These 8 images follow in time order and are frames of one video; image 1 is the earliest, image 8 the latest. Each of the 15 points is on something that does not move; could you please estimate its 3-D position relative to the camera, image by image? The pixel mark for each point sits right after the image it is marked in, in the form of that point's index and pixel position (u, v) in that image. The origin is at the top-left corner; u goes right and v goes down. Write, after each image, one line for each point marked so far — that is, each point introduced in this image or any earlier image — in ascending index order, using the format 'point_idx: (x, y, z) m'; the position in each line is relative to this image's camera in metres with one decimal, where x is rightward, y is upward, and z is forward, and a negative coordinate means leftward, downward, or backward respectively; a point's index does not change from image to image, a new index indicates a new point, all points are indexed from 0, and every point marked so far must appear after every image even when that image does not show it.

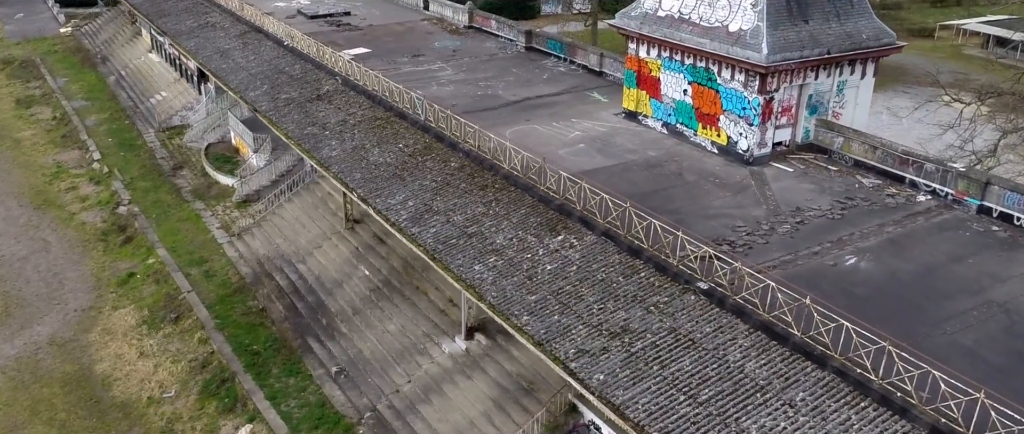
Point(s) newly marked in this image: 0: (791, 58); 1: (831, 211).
0: (+6.8, +3.9, +19.1) m
1: (+7.2, +0.1, +17.9) m
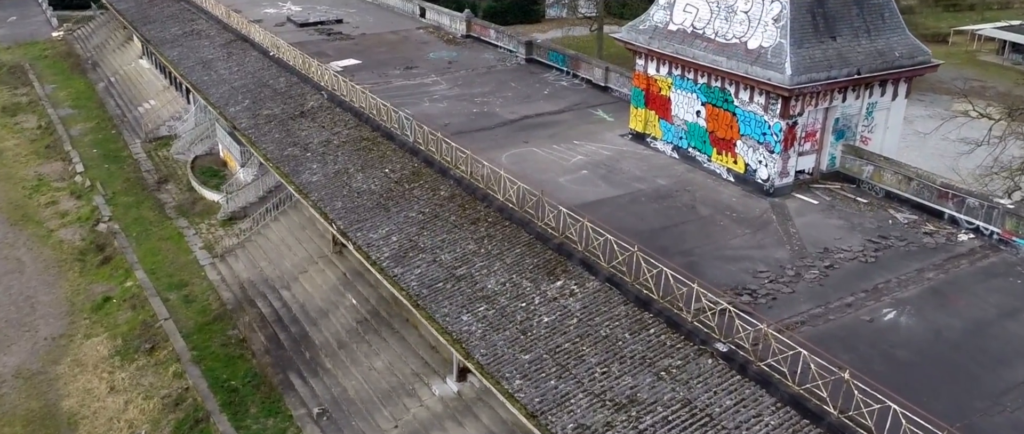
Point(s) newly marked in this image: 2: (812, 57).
0: (+6.7, +3.0, +17.2) m
1: (+7.1, -0.7, +16.0) m
2: (+6.6, +3.5, +17.3) m
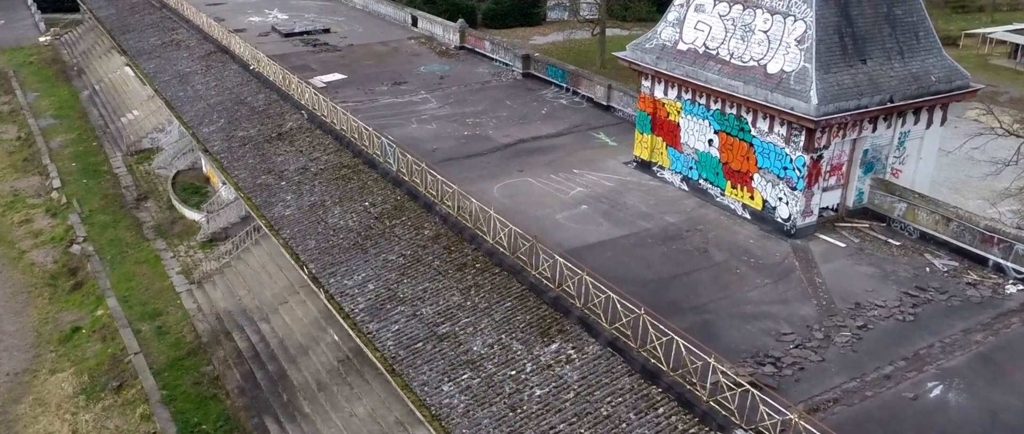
0: (+6.5, +2.1, +15.3) m
1: (+6.9, -1.6, +14.0) m
2: (+6.4, +2.6, +15.4) m
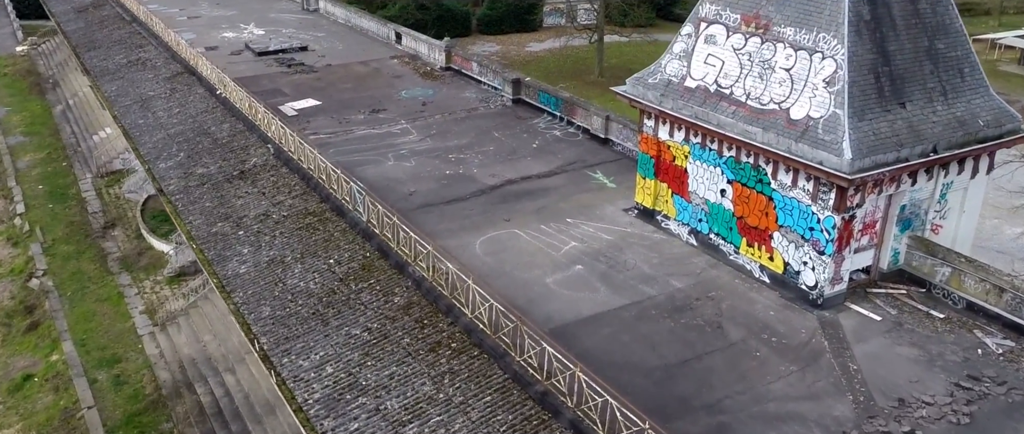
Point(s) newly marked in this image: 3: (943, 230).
0: (+6.2, +0.9, +13.1) m
1: (+6.6, -2.9, +11.8) m
2: (+6.1, +1.4, +13.2) m
3: (+8.3, -0.3, +15.2) m
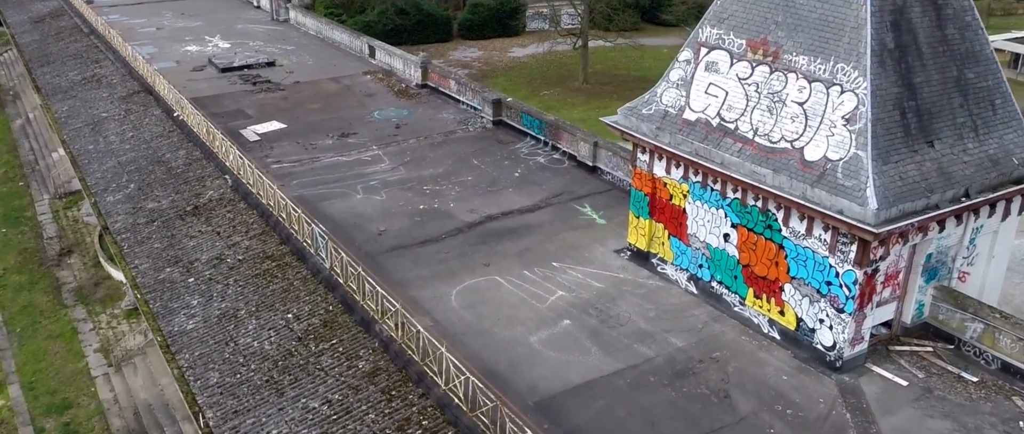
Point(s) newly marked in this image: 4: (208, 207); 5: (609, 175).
0: (+5.8, +0.1, +11.5) m
1: (+6.3, -3.7, +10.3) m
2: (+5.8, +0.6, +11.6) m
3: (+8.0, -1.1, +13.6) m
4: (-7.3, +0.3, +18.8) m
5: (+2.4, +1.0, +19.3) m
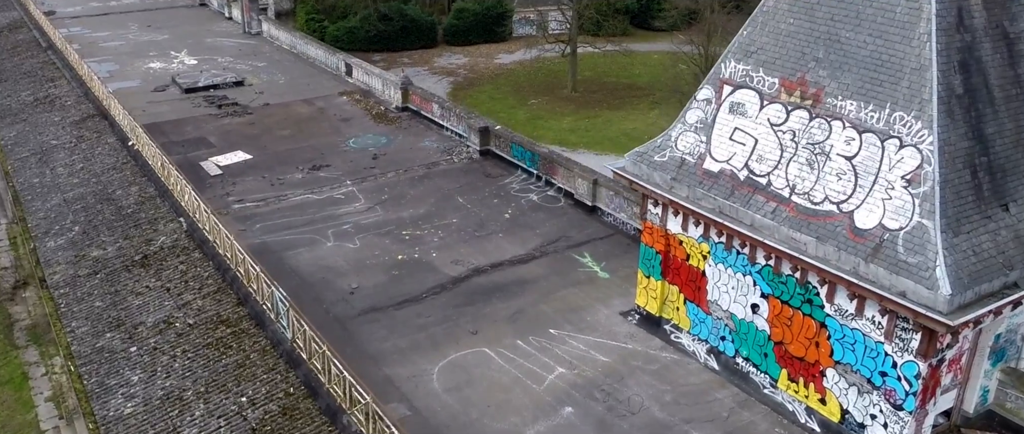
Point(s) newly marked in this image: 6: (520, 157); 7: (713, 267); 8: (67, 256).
0: (+5.7, -0.9, +9.5) m
1: (+6.3, -4.7, +8.2) m
2: (+5.7, -0.4, +9.6) m
3: (+7.8, -2.1, +11.6) m
4: (-7.5, -0.8, +16.6) m
5: (+2.2, 0.0, +17.2) m
6: (+0.2, +1.5, +19.7) m
7: (+3.1, -0.8, +12.3) m
8: (-10.0, -0.8, +17.6) m
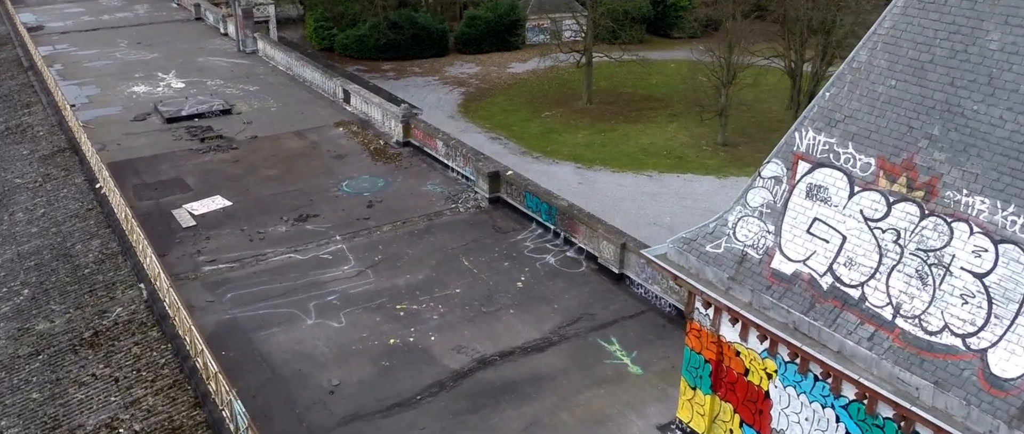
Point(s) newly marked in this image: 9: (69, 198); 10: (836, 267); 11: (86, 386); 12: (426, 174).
0: (+5.9, -2.3, +6.8) m
1: (+6.3, -6.0, +5.5) m
2: (+5.8, -1.8, +6.9) m
3: (+8.0, -3.4, +8.9) m
4: (-7.2, -2.1, +14.2) m
5: (+2.4, -1.3, +14.6) m
6: (+0.5, +0.2, +17.1) m
7: (+3.3, -2.1, +9.7) m
8: (-9.7, -2.1, +15.2) m
9: (-10.9, +0.4, +19.4) m
10: (+3.6, -0.6, +8.8) m
11: (-7.1, -2.8, +13.1) m
12: (-2.1, +1.1, +19.8) m
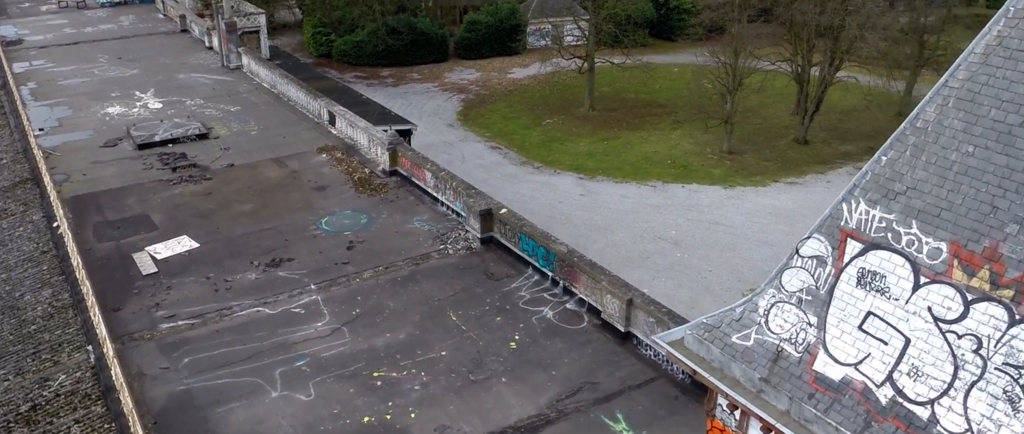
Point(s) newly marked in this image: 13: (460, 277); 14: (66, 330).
0: (+5.7, -3.1, +5.0) m
1: (+6.2, -6.9, +3.8) m
2: (+5.6, -2.6, +5.1) m
3: (+7.8, -4.3, +7.1) m
4: (-7.4, -3.0, +12.5) m
5: (+2.3, -2.2, +12.9) m
6: (+0.4, -0.7, +15.4) m
7: (+3.1, -3.0, +7.9) m
8: (-9.8, -3.1, +13.5) m
9: (-11.0, -0.5, +17.7) m
10: (+3.4, -1.4, +7.0) m
11: (-7.2, -3.7, +11.4) m
12: (-2.2, +0.2, +18.1) m
13: (-1.0, -1.2, +15.4) m
14: (-8.1, -2.1, +14.3) m
